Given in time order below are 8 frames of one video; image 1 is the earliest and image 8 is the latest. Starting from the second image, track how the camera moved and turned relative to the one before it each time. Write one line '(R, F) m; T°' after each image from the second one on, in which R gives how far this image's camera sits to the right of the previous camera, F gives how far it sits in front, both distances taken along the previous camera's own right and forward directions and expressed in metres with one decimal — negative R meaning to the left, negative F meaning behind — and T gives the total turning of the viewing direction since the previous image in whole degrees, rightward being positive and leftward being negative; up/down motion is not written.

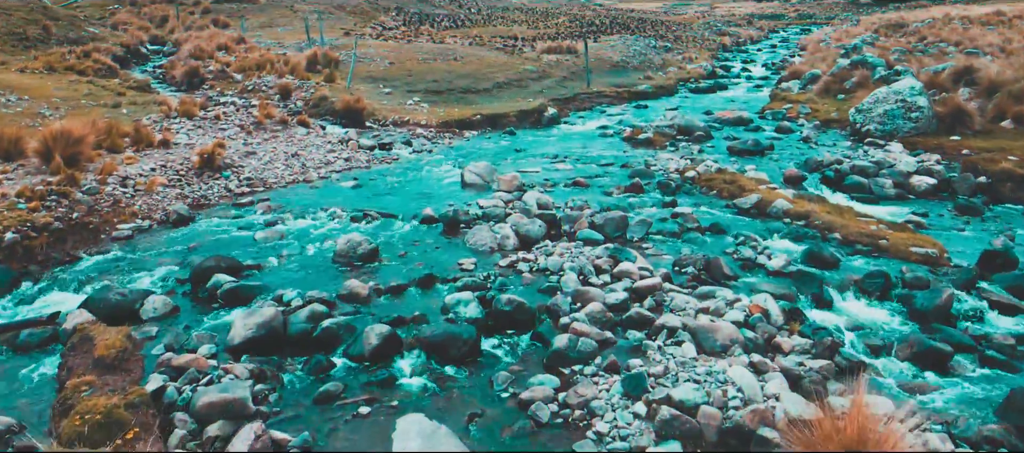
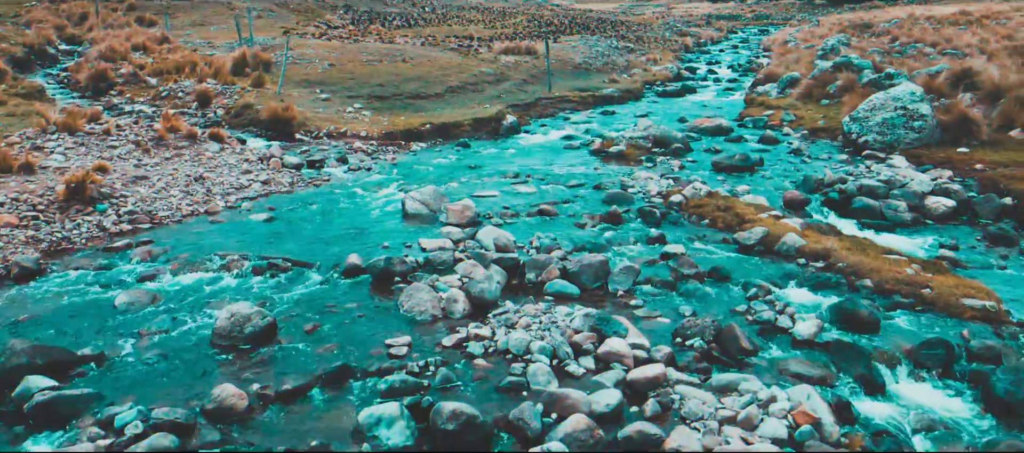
(+0.1, +2.3) m; +3°
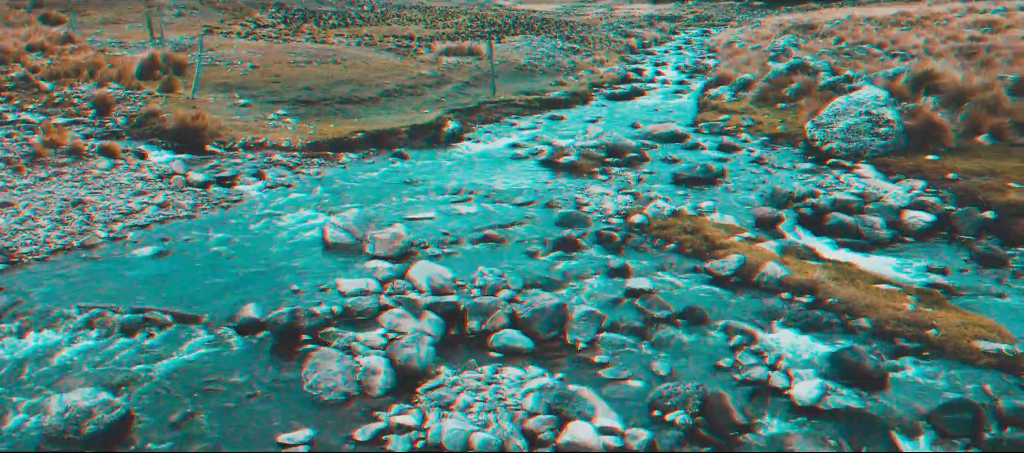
(+0.1, +1.5) m; +4°
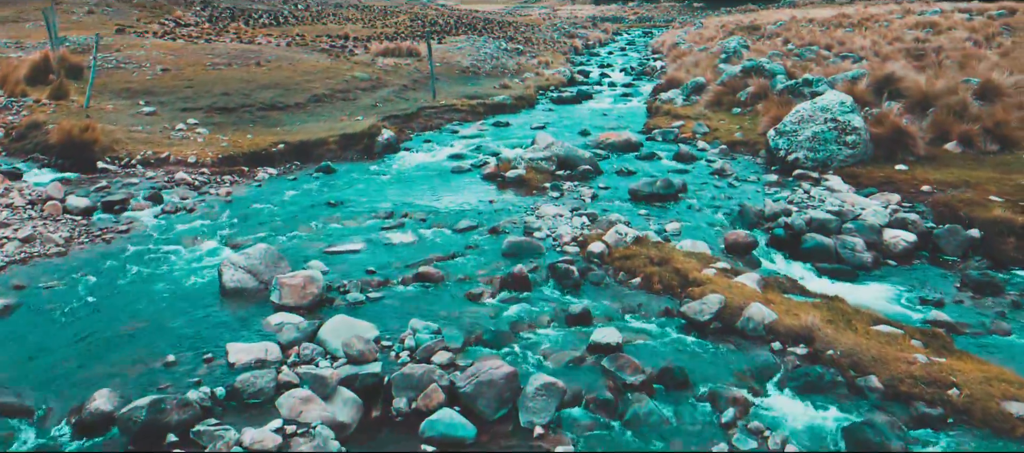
(+0.1, +1.4) m; +4°
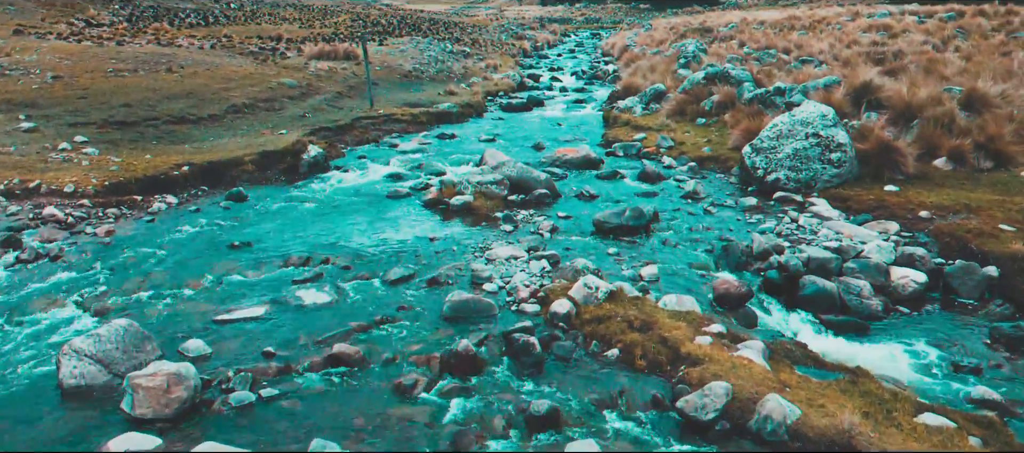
(+0.1, +1.8) m; +4°
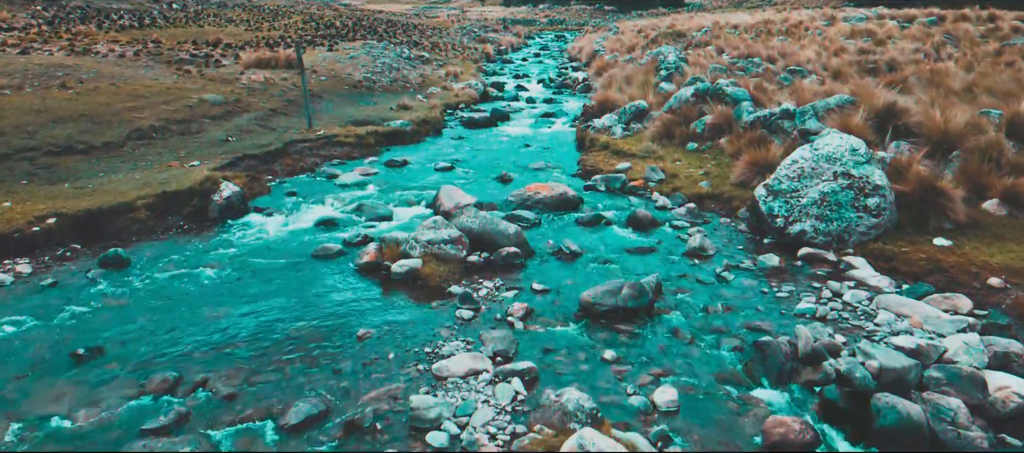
(+0.1, +2.5) m; +3°
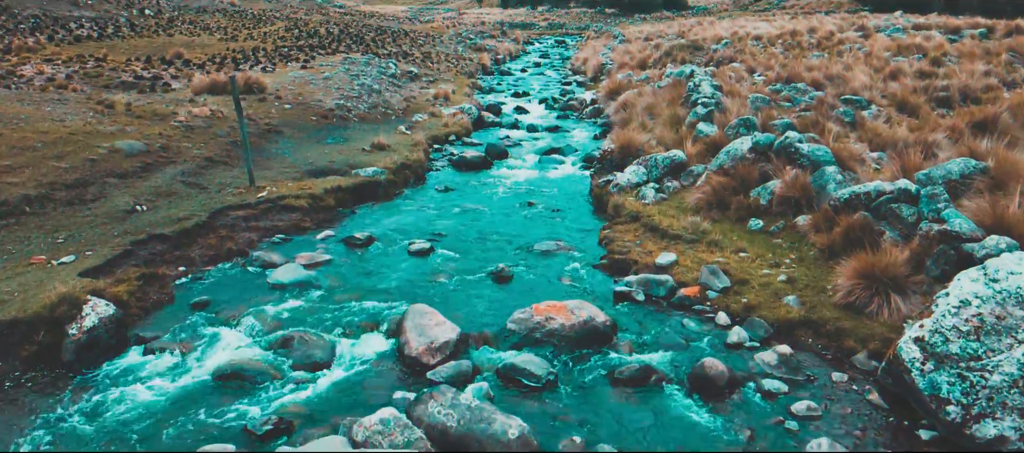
(0.0, +3.7) m; 0°
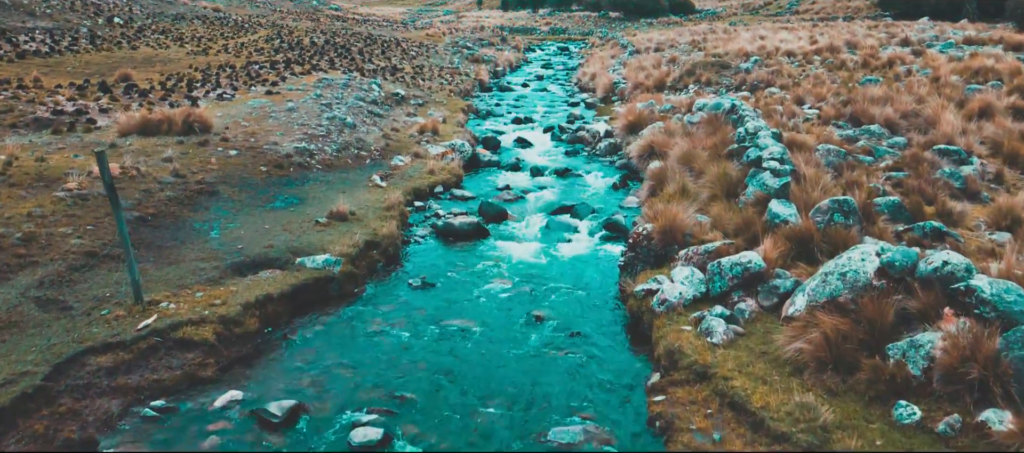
(0.0, +4.0) m; 0°
